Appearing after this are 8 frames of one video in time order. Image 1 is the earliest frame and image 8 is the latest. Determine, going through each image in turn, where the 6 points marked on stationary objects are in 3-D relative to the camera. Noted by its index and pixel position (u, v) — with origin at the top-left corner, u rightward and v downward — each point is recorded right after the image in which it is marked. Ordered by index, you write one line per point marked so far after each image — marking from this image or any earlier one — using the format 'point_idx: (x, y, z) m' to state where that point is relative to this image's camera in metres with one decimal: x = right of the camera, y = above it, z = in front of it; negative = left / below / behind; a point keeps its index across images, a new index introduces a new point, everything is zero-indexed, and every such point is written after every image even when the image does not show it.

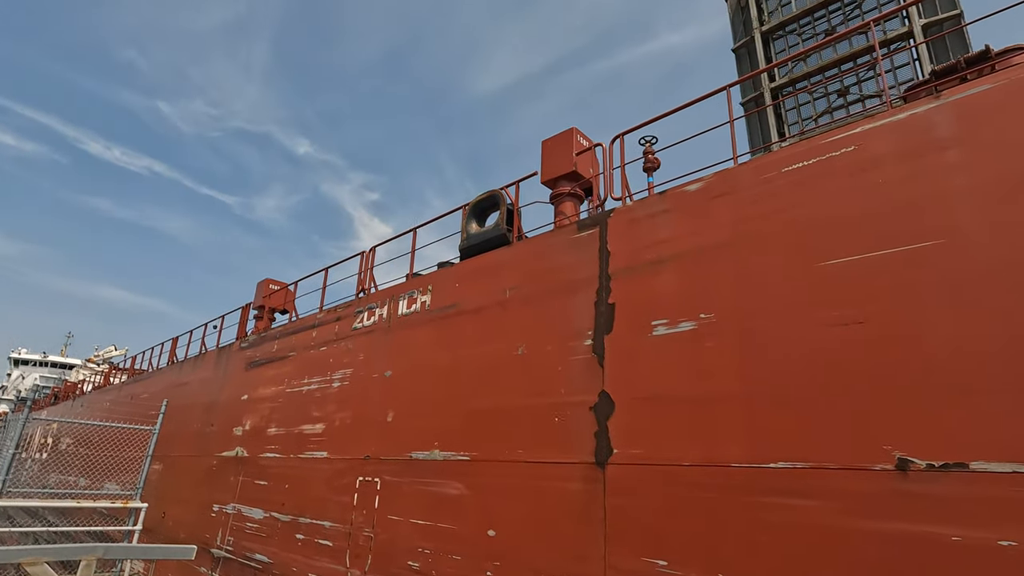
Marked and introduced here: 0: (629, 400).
0: (+1.0, -1.0, +4.6) m
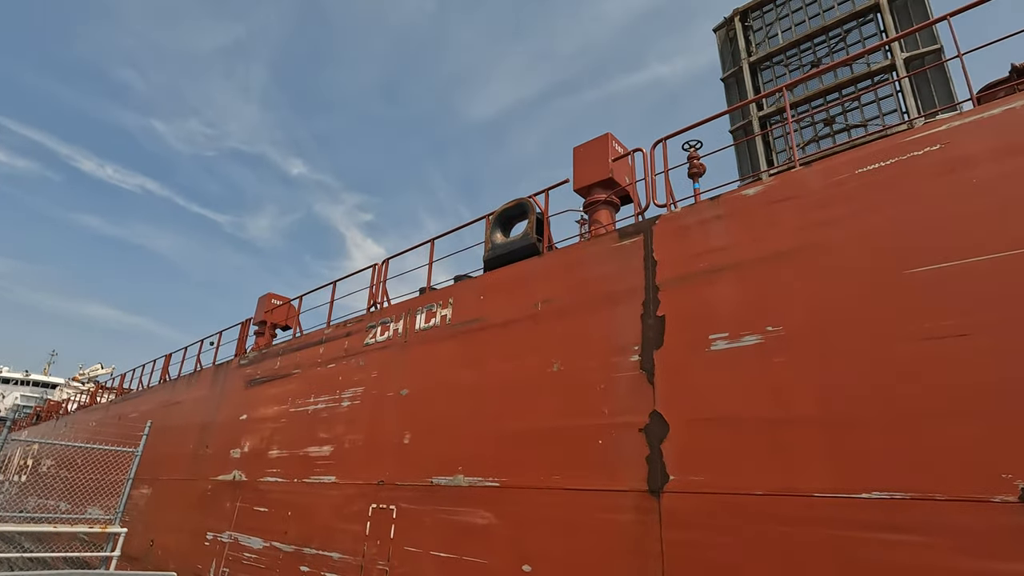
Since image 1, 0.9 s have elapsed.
0: (+1.4, -1.0, +4.2) m
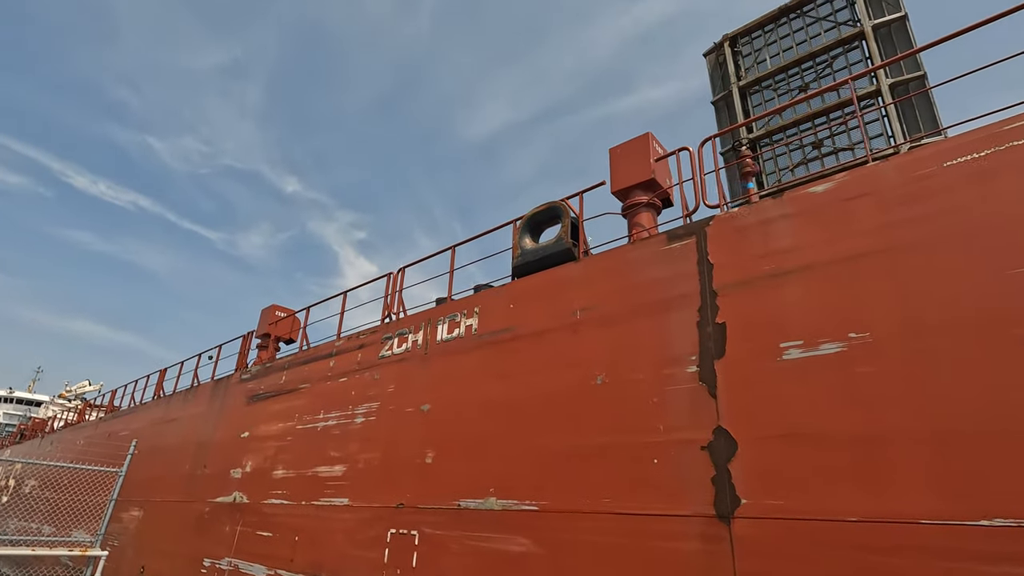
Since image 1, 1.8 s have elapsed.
0: (+1.8, -1.1, +3.8) m
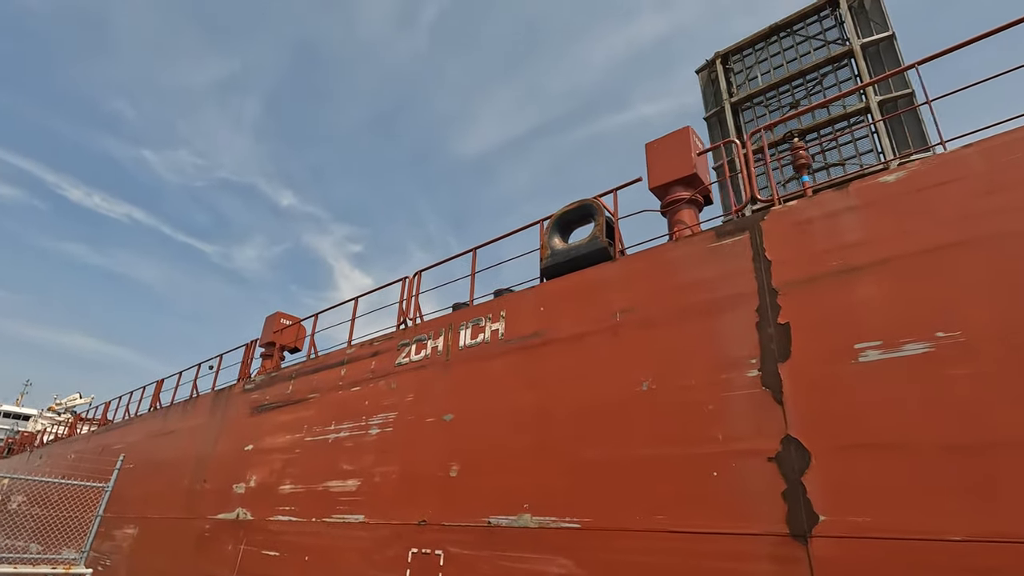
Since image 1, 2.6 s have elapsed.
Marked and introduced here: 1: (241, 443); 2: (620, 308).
0: (+2.1, -1.0, +3.5) m
1: (-4.8, -2.7, +9.3) m
2: (+1.0, -0.2, +5.0) m
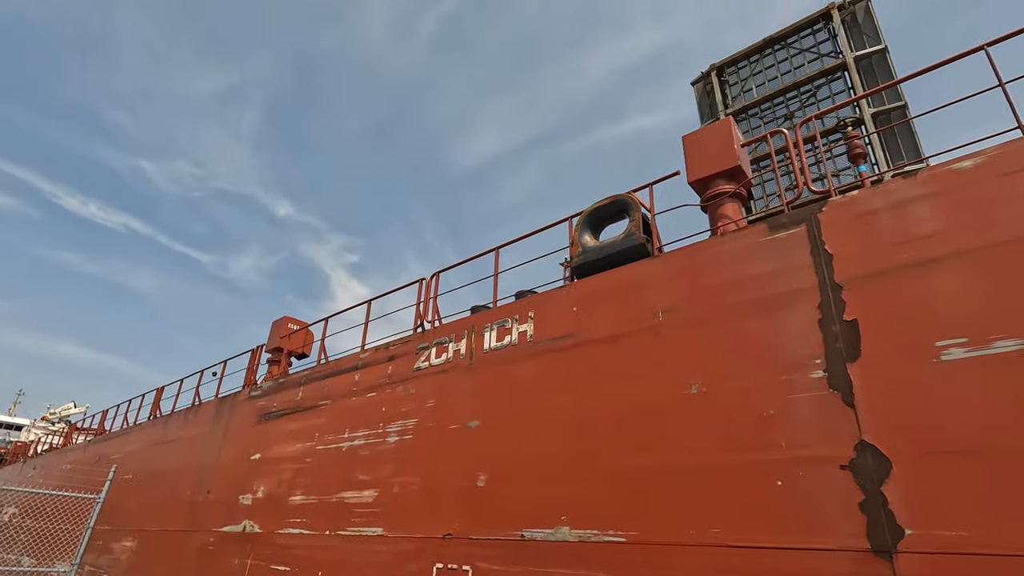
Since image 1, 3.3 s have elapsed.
0: (+2.4, -1.0, +3.2) m
1: (-4.5, -2.8, +9.0) m
2: (+1.3, -0.2, +4.7) m
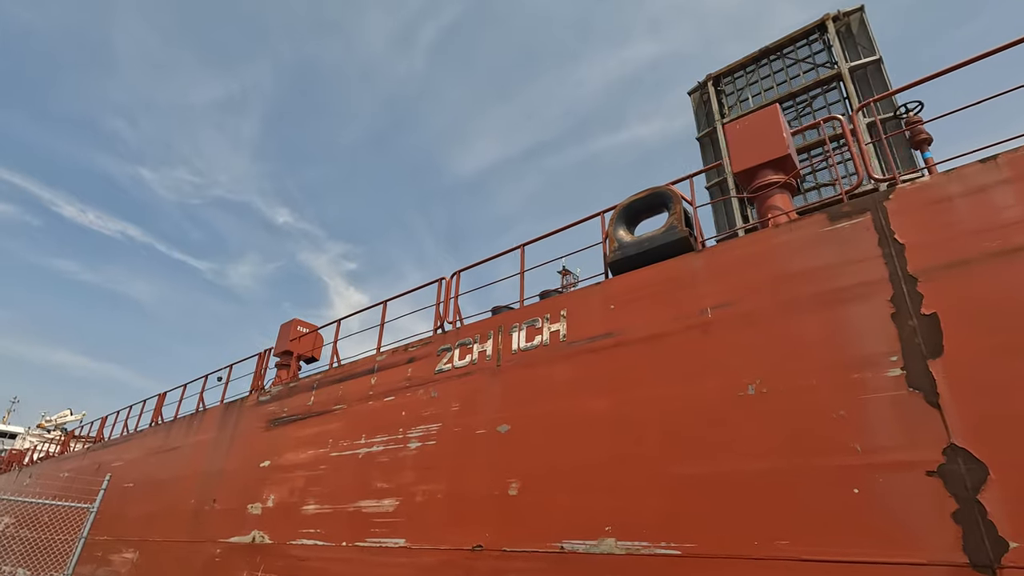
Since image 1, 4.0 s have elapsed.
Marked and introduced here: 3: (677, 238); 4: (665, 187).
0: (+2.8, -0.9, +2.9) m
1: (-4.2, -2.8, +8.7) m
2: (+1.7, -0.1, +4.5) m
3: (+1.5, +0.5, +5.0) m
4: (+1.5, +1.0, +5.3) m
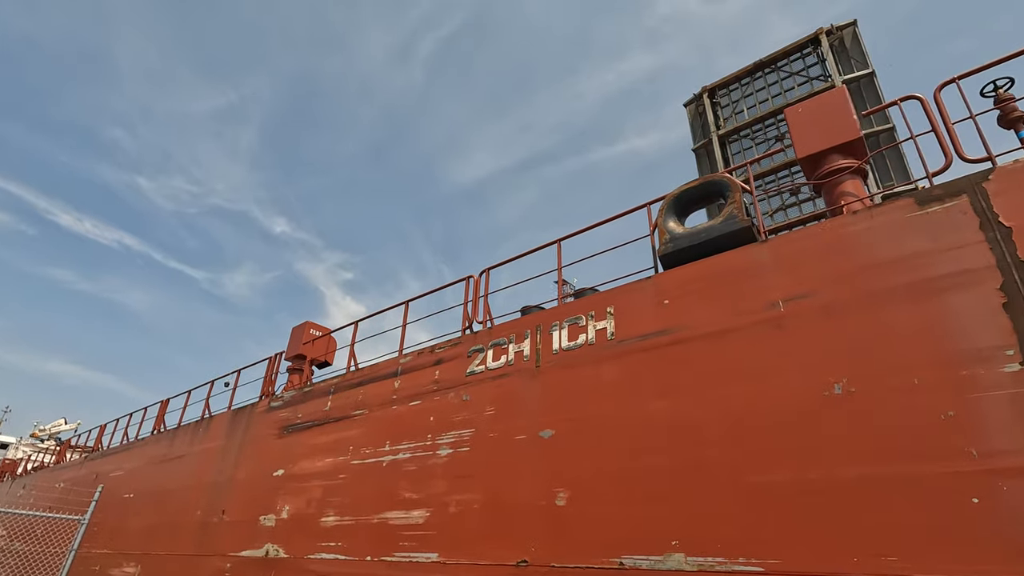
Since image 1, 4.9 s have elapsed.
0: (+3.2, -0.8, +2.6) m
1: (-3.8, -2.8, +8.2) m
2: (+2.1, -0.1, +4.1) m
3: (+1.9, +0.5, +4.6) m
4: (+1.9, +1.1, +5.0) m
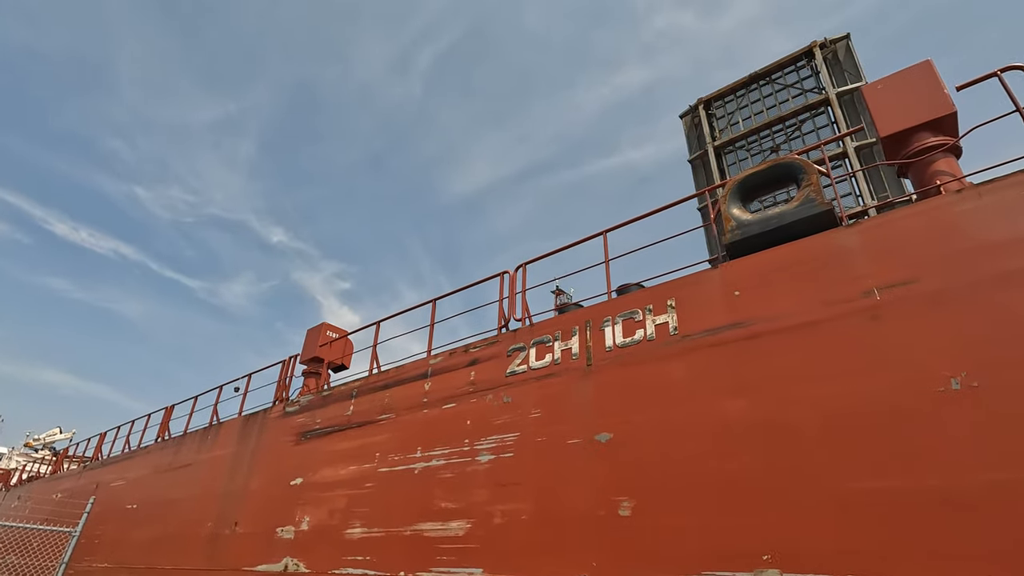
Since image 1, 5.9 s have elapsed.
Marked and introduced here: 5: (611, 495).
0: (+3.7, -0.7, +2.2) m
1: (-3.3, -2.8, +7.8) m
2: (+2.6, 0.0, +3.7) m
3: (+2.4, +0.6, +4.3) m
4: (+2.4, +1.1, +4.6) m
5: (+0.8, -1.7, +4.4) m
